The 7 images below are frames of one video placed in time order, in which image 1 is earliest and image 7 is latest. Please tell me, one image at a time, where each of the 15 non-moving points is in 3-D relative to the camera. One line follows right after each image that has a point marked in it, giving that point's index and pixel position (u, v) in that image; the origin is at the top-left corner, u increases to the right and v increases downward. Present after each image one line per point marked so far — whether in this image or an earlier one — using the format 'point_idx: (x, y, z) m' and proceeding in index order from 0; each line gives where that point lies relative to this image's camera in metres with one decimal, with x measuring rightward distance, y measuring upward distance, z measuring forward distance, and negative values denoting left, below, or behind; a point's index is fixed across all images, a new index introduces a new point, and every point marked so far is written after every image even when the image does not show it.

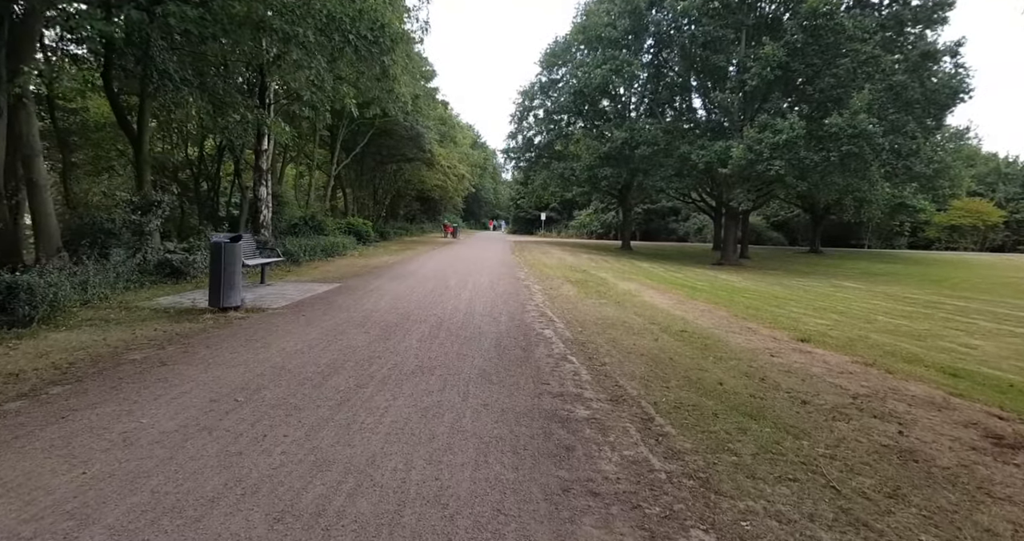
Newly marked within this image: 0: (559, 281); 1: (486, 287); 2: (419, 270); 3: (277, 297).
0: (+1.3, -0.3, +13.0) m
1: (-0.5, -0.3, +10.7) m
2: (-2.4, 0.0, +13.7) m
3: (-3.6, -0.4, +8.2) m
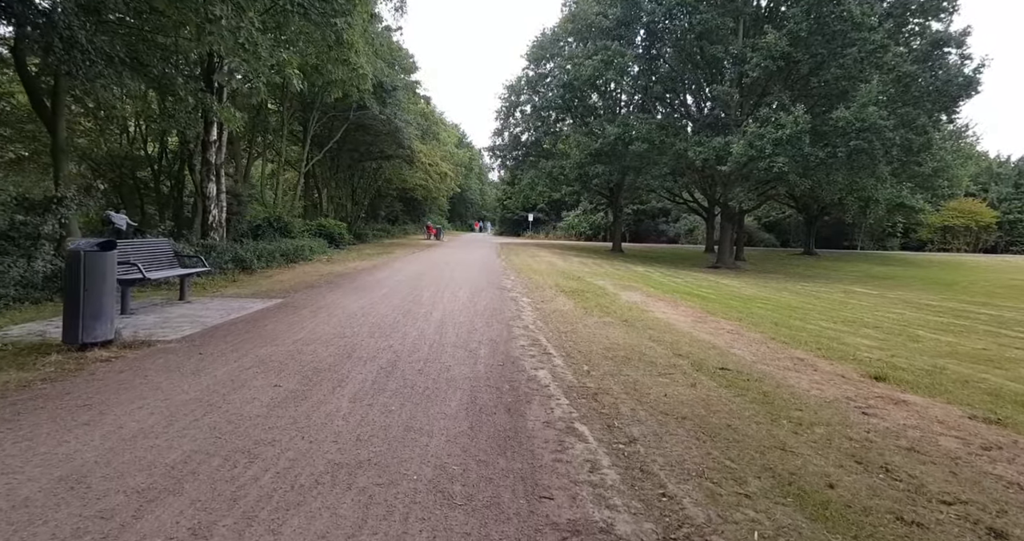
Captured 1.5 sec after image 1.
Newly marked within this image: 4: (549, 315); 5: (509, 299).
0: (+1.0, -0.5, +11.2) m
1: (-0.8, -0.5, +8.9) m
2: (-2.7, -0.2, +11.7) m
3: (-3.8, -0.6, +6.3) m
4: (+0.6, -0.7, +8.3) m
5: (-0.1, -0.5, +9.7) m
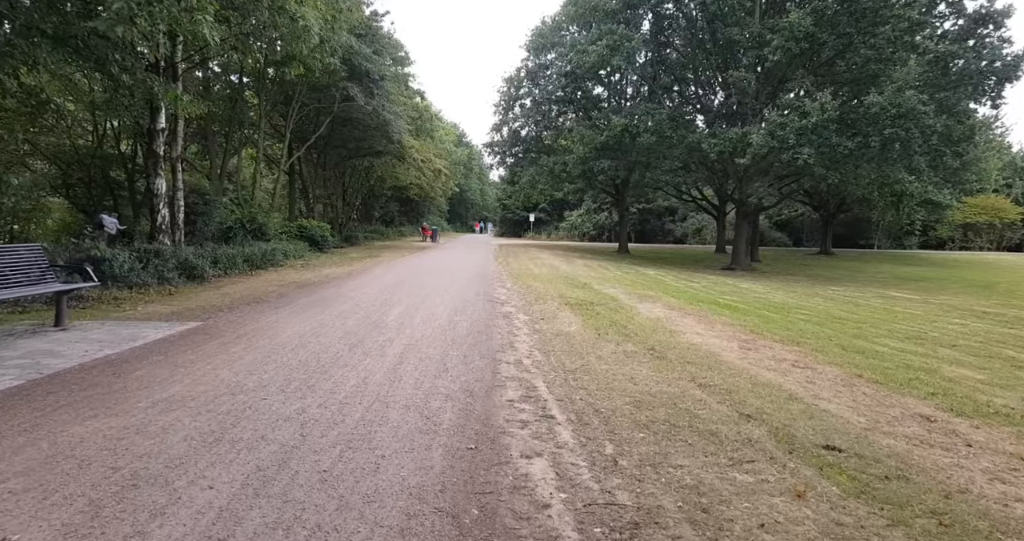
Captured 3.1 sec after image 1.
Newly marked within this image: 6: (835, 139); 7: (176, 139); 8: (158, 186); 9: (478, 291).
0: (+0.9, -0.6, +9.2) m
1: (-0.9, -0.7, +6.9) m
2: (-2.8, -0.4, +9.8) m
3: (-3.9, -0.7, +4.3) m
4: (+0.5, -0.8, +6.3) m
5: (-0.2, -0.7, +7.7) m
6: (+11.7, +4.8, +19.8) m
7: (-8.6, +3.3, +13.7) m
8: (-8.0, +1.9, +12.2) m
9: (-0.7, -0.4, +10.5) m
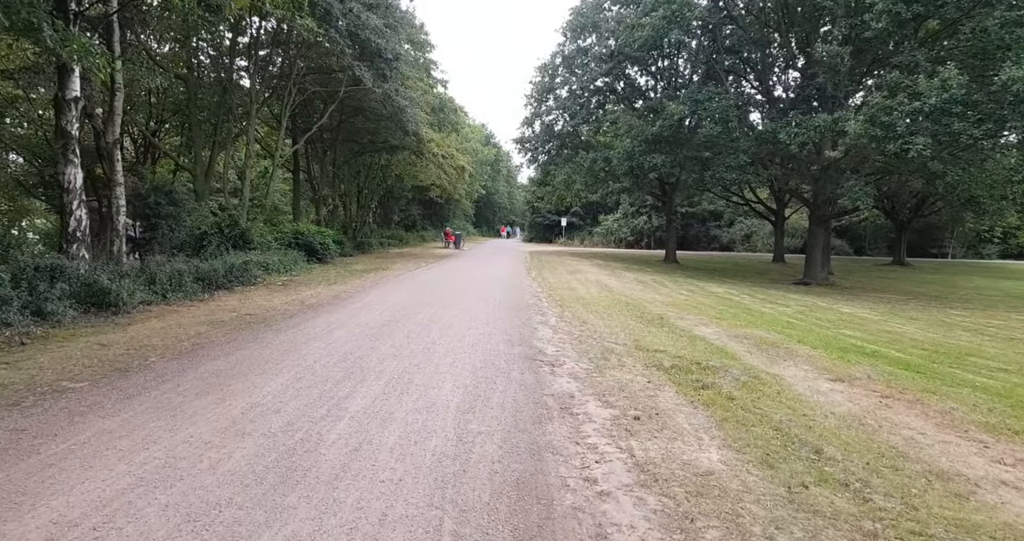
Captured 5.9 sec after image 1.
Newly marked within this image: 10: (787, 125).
0: (+1.5, -1.0, +5.5) m
1: (-0.4, -1.1, +3.3) m
2: (-2.2, -0.8, +6.2) m
3: (-3.6, -1.1, +0.8) m
4: (+0.9, -1.2, +2.6) m
5: (+0.3, -1.1, +4.0) m
6: (+12.8, +4.2, +15.5) m
7: (-7.7, +2.9, +10.5) m
8: (-7.3, +1.6, +8.9) m
9: (-0.1, -0.9, +6.8) m
10: (+9.8, +5.3, +19.4) m
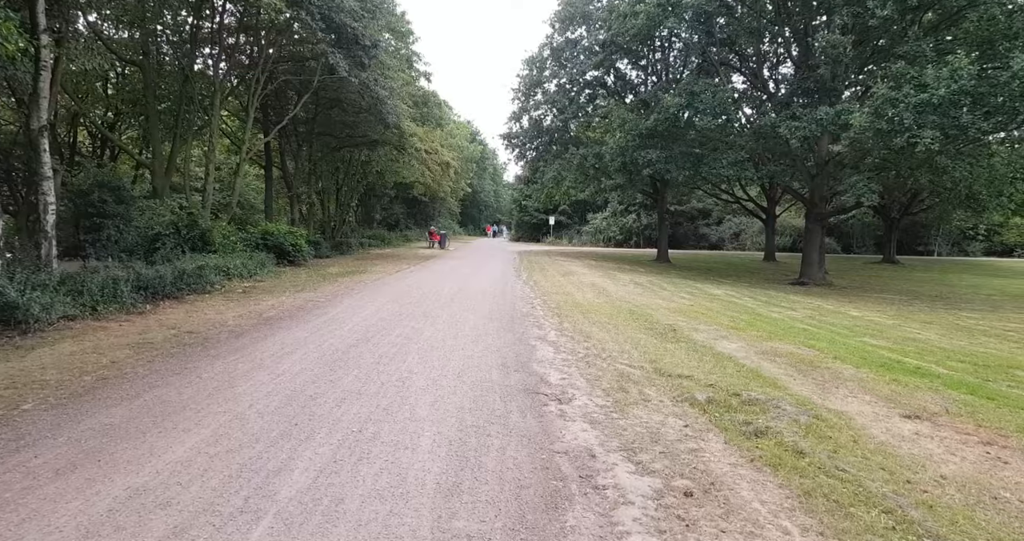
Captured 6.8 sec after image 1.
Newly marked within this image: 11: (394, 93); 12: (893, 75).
0: (+1.4, -1.1, +4.3) m
1: (-0.4, -1.2, +2.1) m
2: (-2.2, -0.9, +5.0) m
3: (-3.5, -1.2, -0.4) m
4: (+1.0, -1.3, +1.4) m
5: (+0.3, -1.2, +2.8) m
6: (+12.5, +4.2, +14.7) m
7: (-7.9, +2.8, +9.1) m
8: (-7.4, +1.4, +7.5) m
9: (-0.1, -1.0, +5.7) m
10: (+9.3, +5.2, +18.5) m
11: (-4.3, +6.5, +19.7) m
12: (+11.7, +6.0, +16.6) m
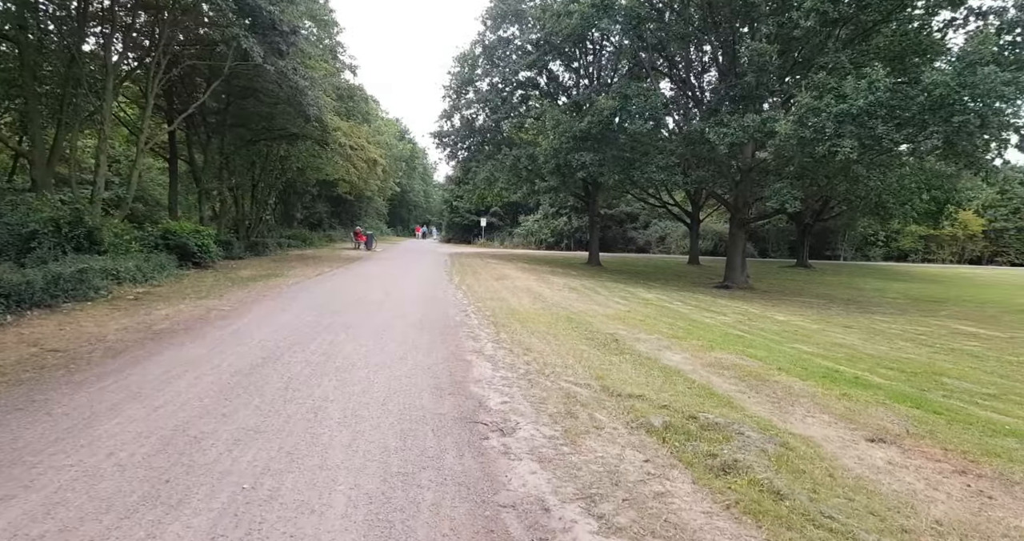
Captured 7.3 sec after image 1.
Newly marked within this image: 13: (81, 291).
0: (+1.0, -1.2, +3.8) m
1: (-0.5, -1.3, +1.3) m
2: (-2.7, -1.0, +4.0) m
3: (-3.3, -1.3, -1.5) m
4: (+0.9, -1.4, +0.9) m
5: (+0.1, -1.3, +2.2) m
6: (+10.7, +4.1, +15.5) m
7: (-8.9, +2.7, +7.4) m
8: (-8.2, +1.4, +5.9) m
9: (-0.7, -1.1, +4.9) m
10: (+7.0, +5.1, +18.9) m
11: (-6.6, +6.4, +18.4) m
12: (+9.7, +5.9, +17.3) m
13: (-7.3, -0.4, +9.2) m
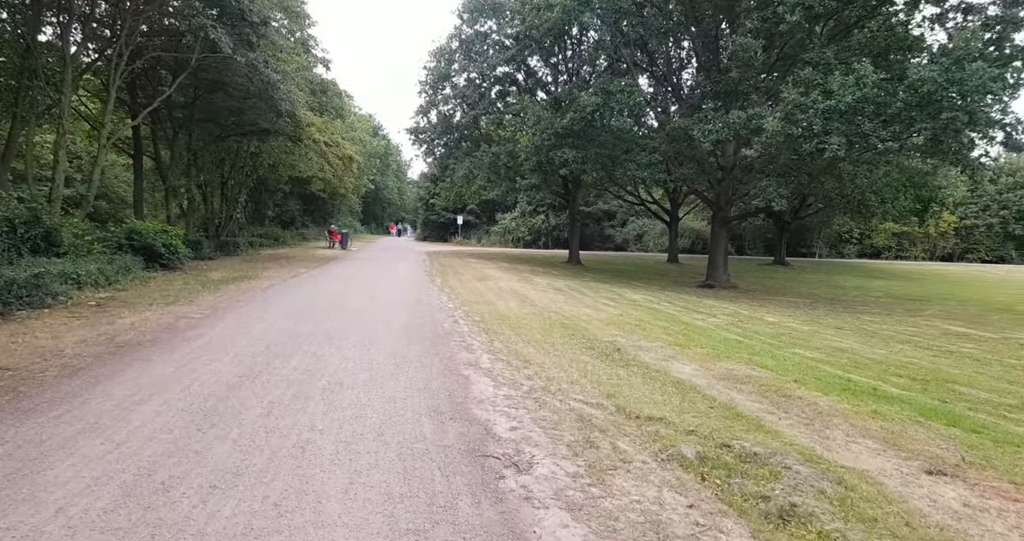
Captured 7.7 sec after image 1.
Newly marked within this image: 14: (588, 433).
0: (+1.1, -1.3, +3.3) m
1: (-0.3, -1.4, +0.8) m
2: (-2.6, -1.1, +3.4) m
3: (-2.9, -1.4, -2.2) m
4: (+1.2, -1.5, +0.4) m
5: (+0.3, -1.4, +1.7) m
6: (+10.3, +4.1, +15.4) m
7: (-8.9, +2.6, +6.4) m
8: (-8.1, +1.2, +5.0) m
9: (-0.6, -1.2, +4.4) m
10: (+6.5, +5.1, +18.6) m
11: (-7.1, +6.3, +17.5) m
12: (+9.2, +5.9, +17.1) m
13: (-7.3, -0.5, +8.4) m
14: (+0.6, -1.2, +4.5) m
